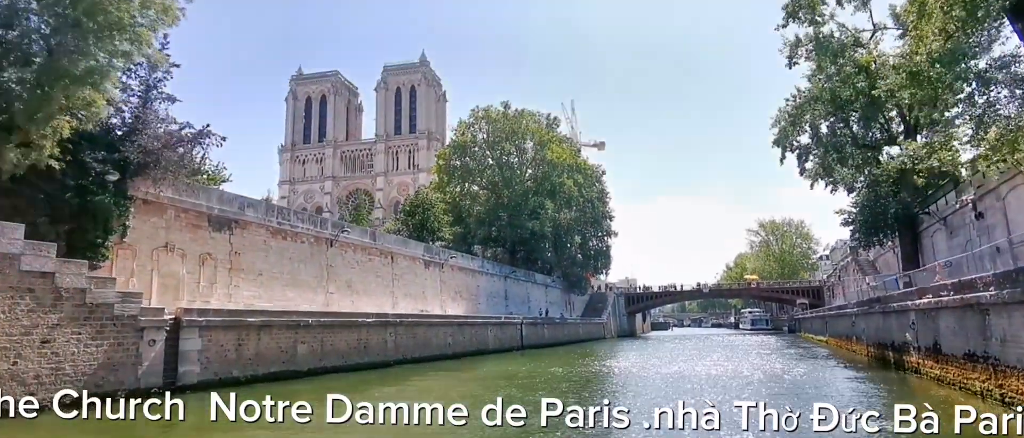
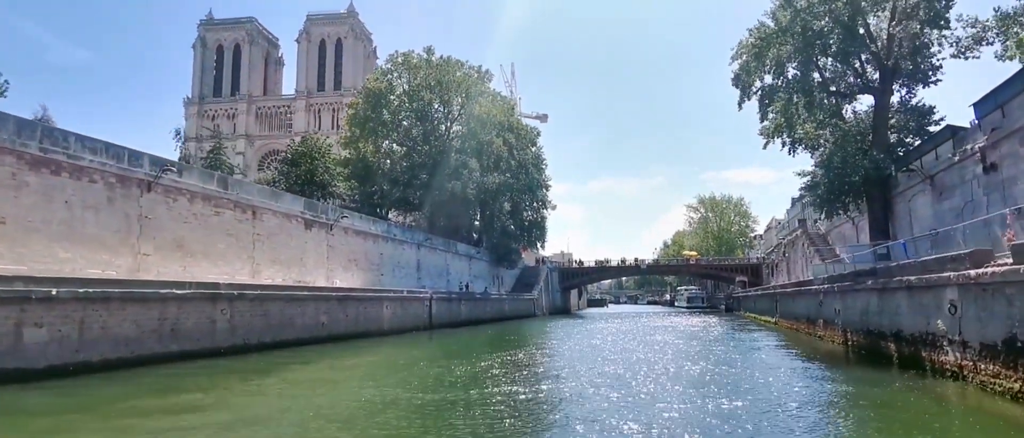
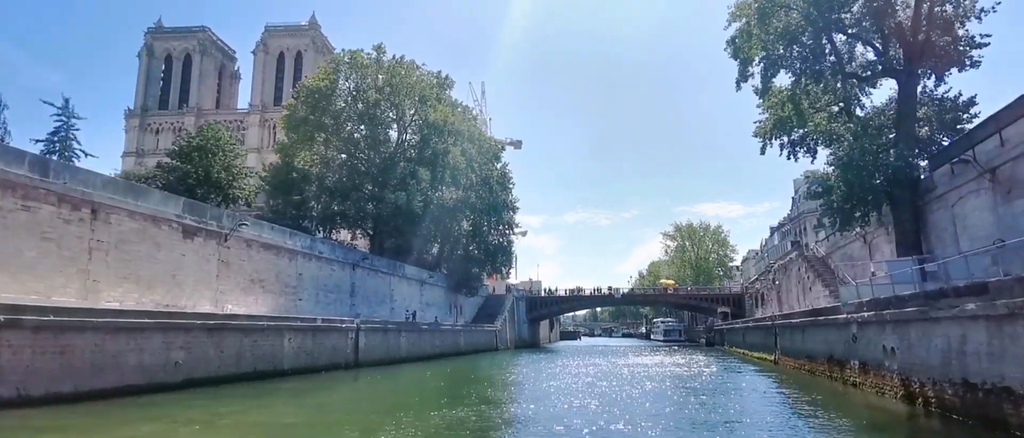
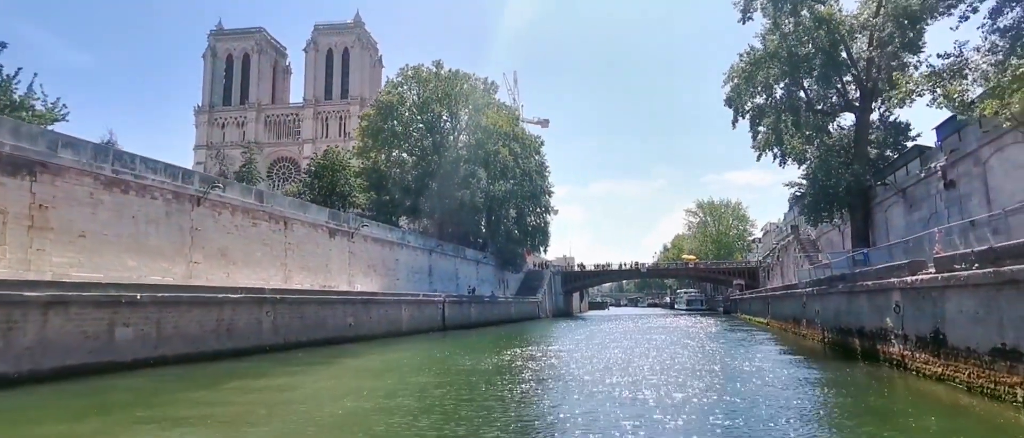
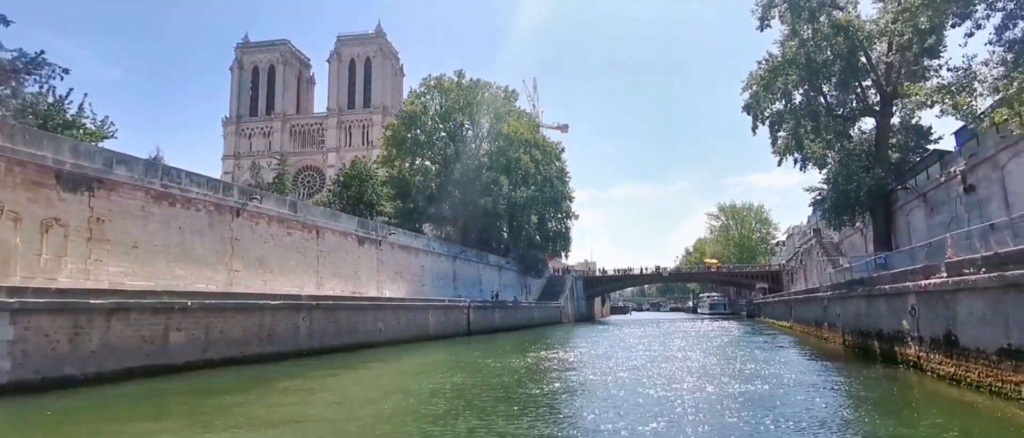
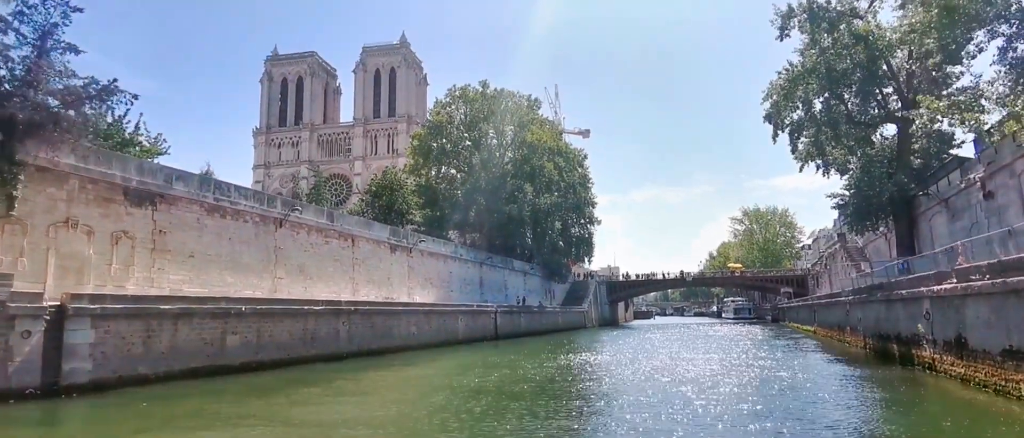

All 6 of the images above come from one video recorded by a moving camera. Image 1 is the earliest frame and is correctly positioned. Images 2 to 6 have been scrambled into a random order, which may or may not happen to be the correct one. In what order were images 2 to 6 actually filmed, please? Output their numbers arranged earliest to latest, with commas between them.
6, 5, 4, 2, 3
